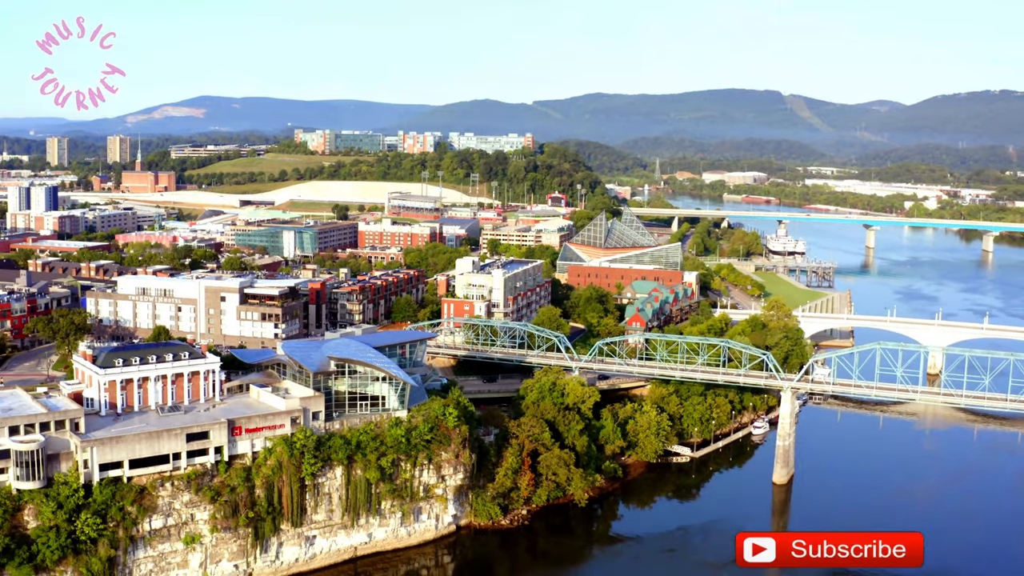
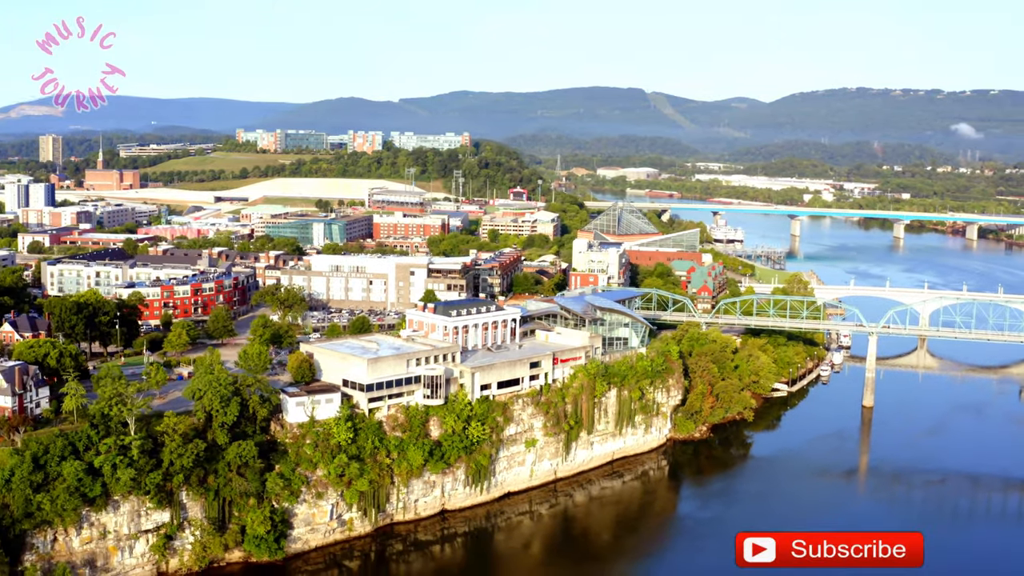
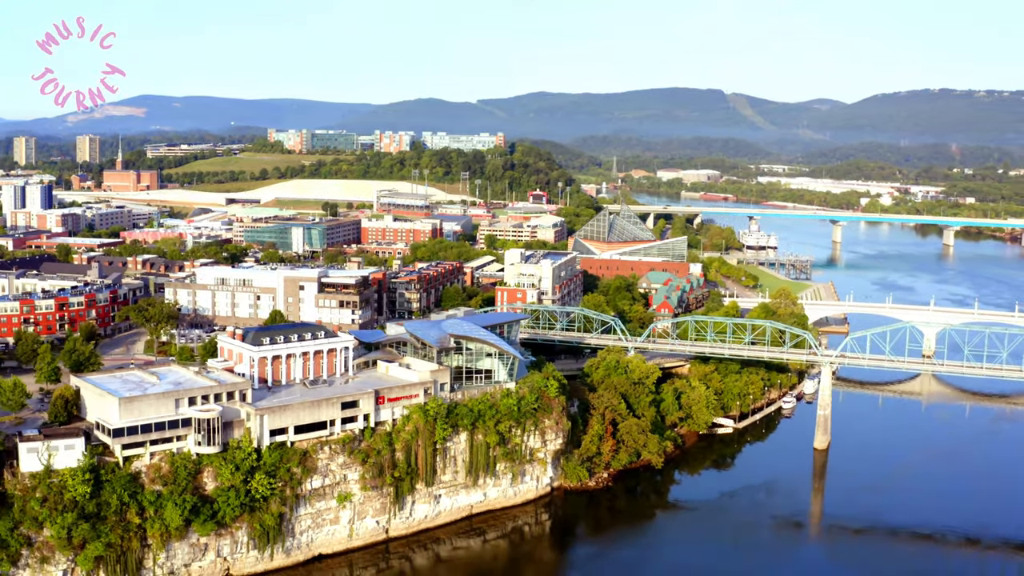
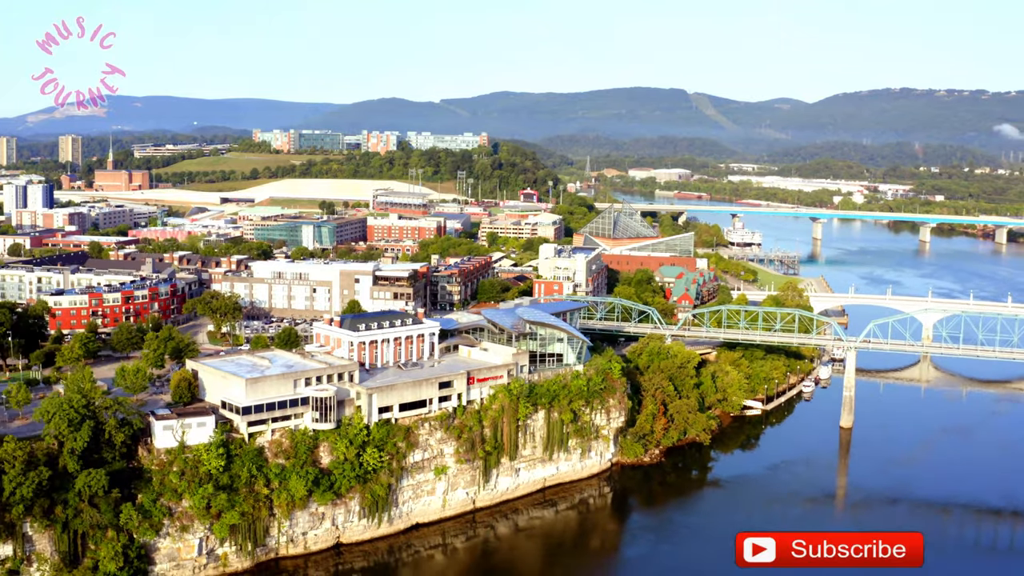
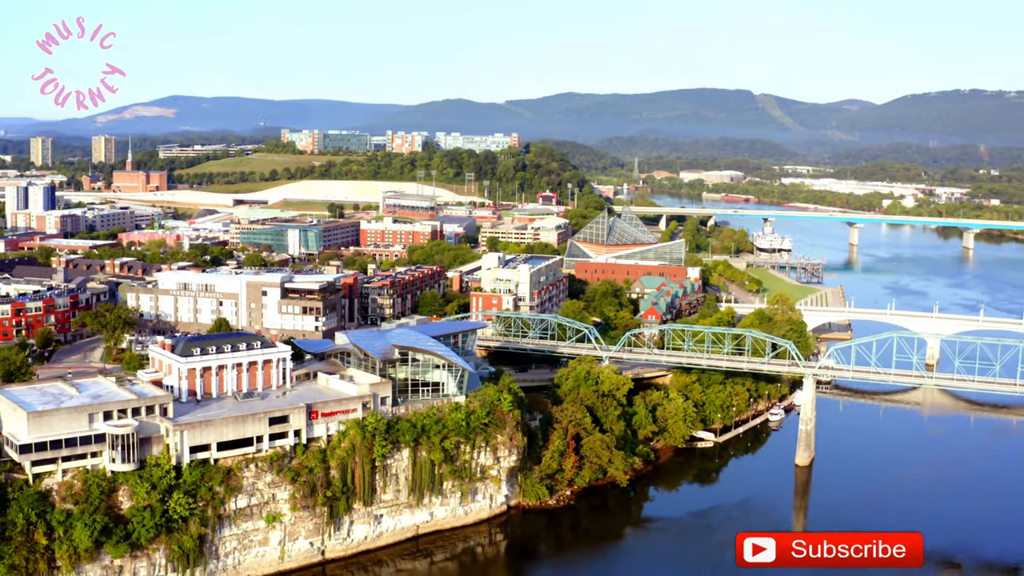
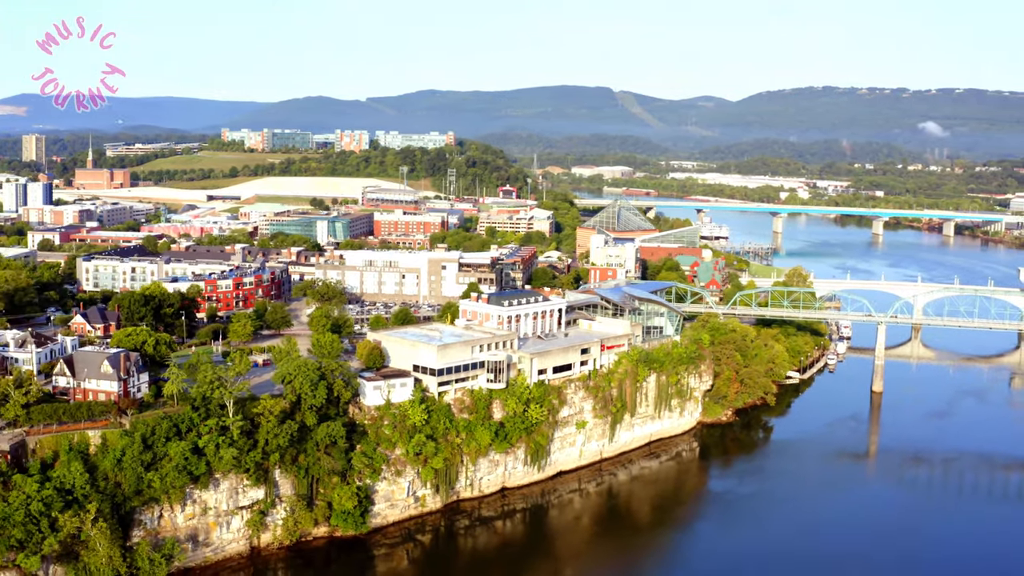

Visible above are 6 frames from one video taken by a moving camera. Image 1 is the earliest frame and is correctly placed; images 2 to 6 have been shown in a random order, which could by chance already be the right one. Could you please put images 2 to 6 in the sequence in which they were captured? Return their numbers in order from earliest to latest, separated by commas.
5, 3, 4, 2, 6
